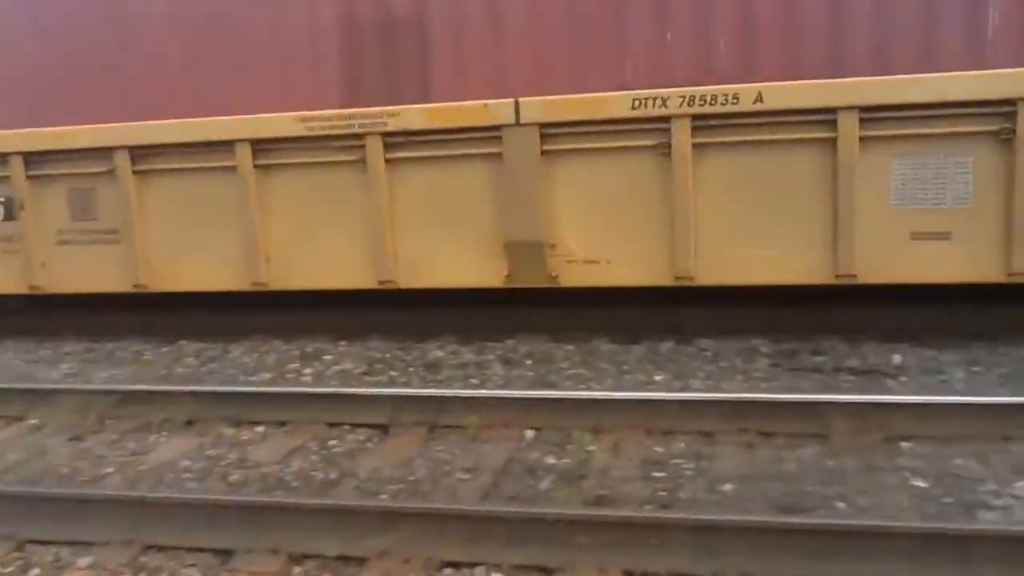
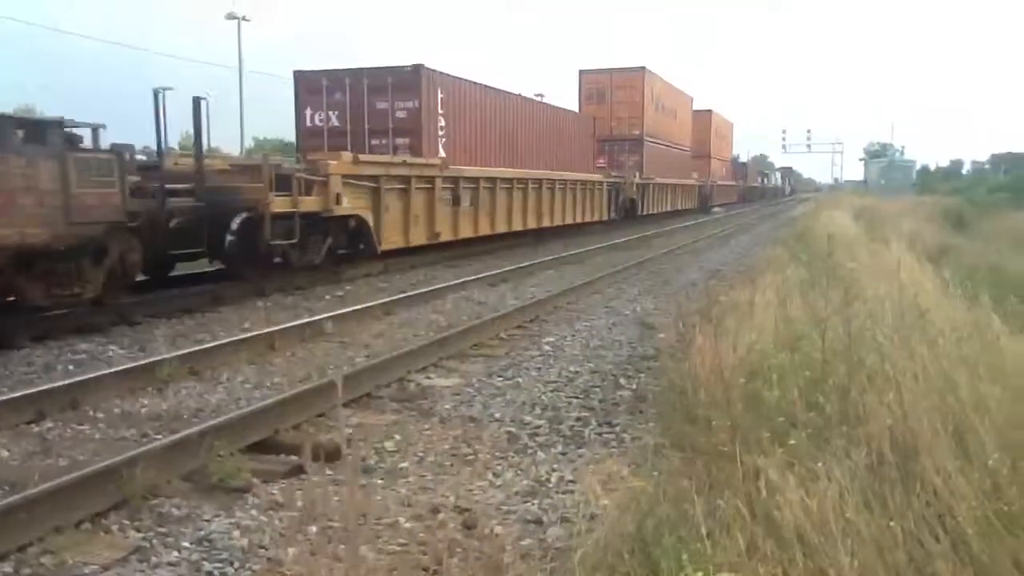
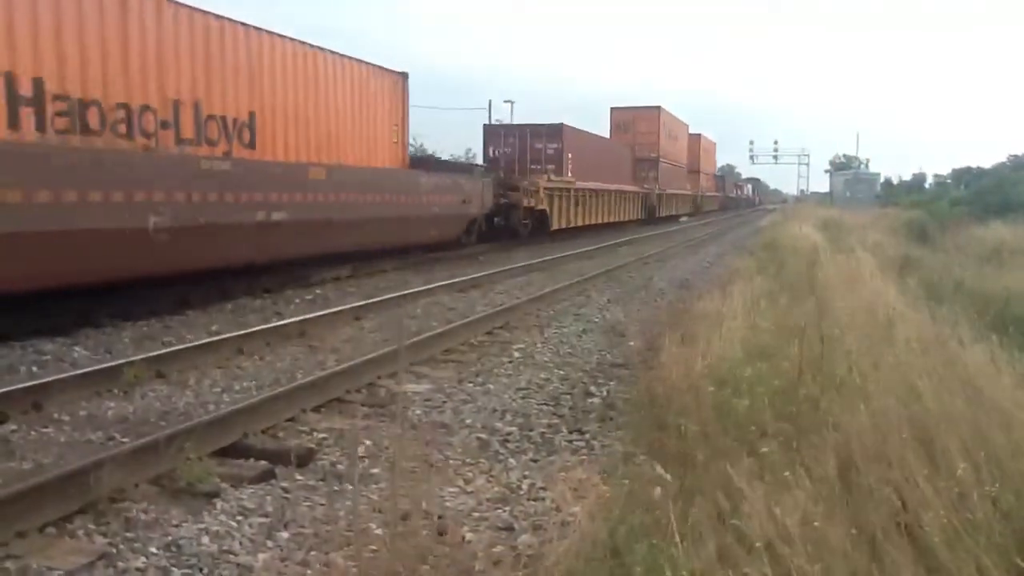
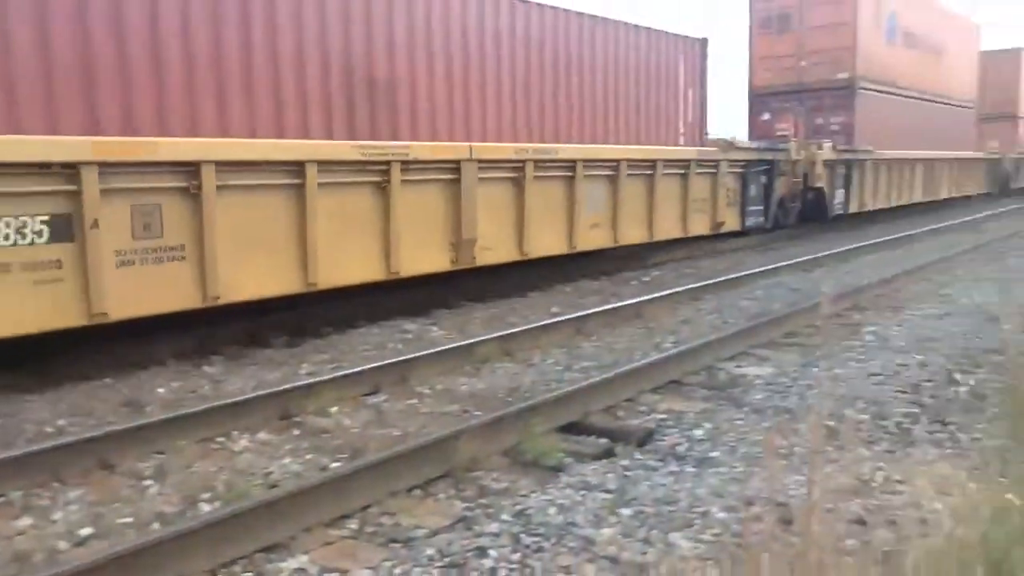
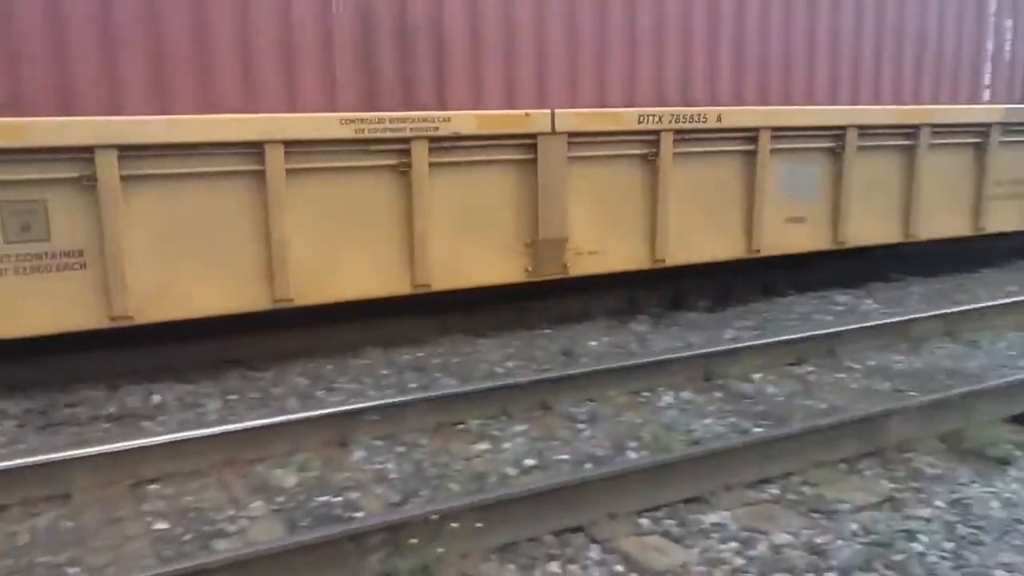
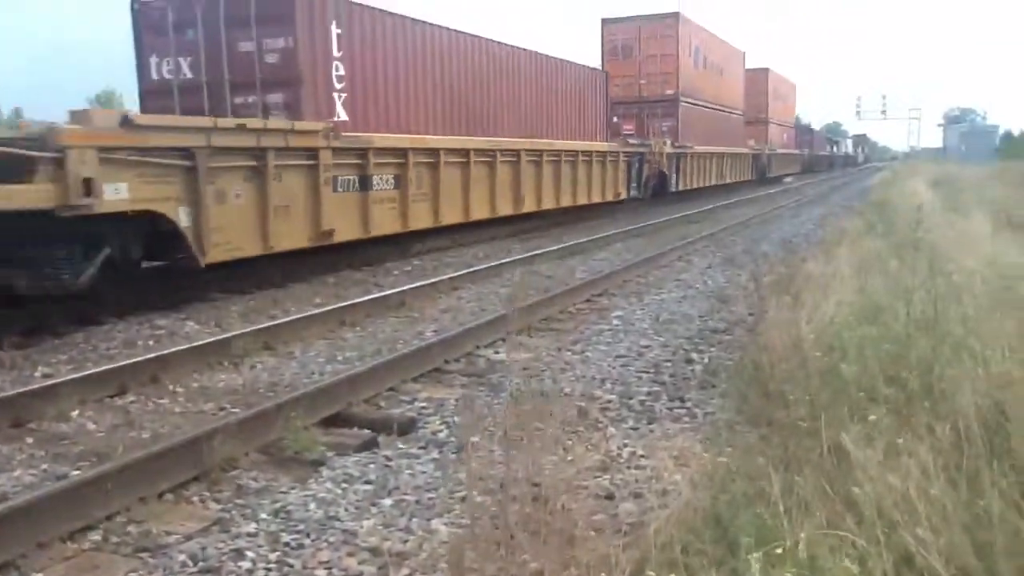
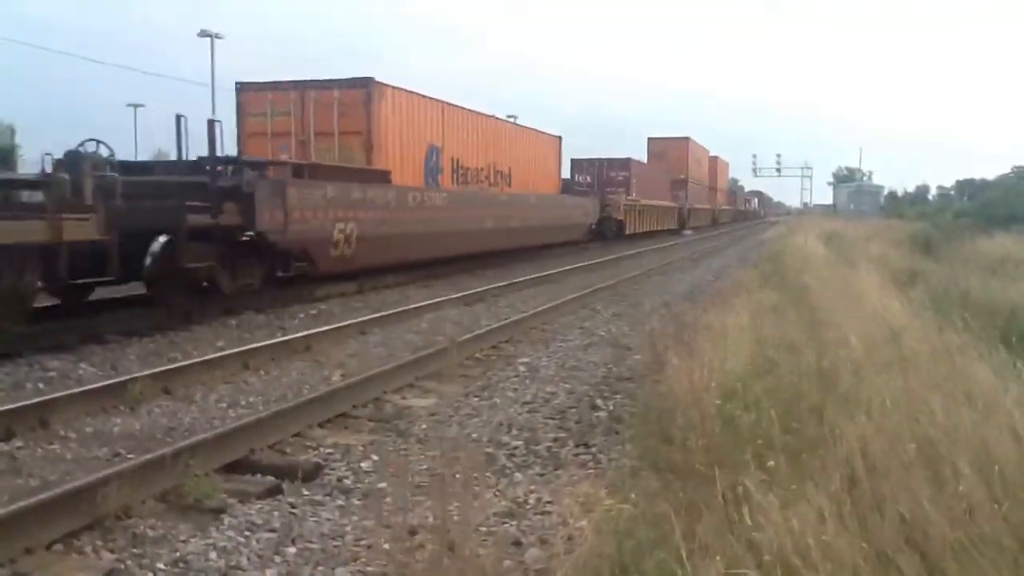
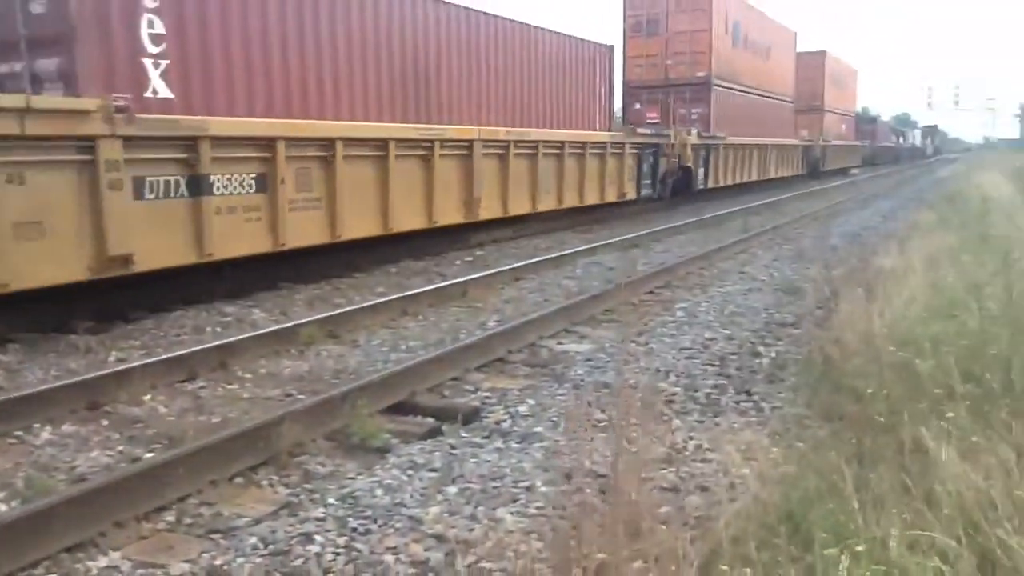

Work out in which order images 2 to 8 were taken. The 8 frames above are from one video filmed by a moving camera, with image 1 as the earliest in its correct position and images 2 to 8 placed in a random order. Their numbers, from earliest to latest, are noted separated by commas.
5, 4, 8, 6, 2, 3, 7
